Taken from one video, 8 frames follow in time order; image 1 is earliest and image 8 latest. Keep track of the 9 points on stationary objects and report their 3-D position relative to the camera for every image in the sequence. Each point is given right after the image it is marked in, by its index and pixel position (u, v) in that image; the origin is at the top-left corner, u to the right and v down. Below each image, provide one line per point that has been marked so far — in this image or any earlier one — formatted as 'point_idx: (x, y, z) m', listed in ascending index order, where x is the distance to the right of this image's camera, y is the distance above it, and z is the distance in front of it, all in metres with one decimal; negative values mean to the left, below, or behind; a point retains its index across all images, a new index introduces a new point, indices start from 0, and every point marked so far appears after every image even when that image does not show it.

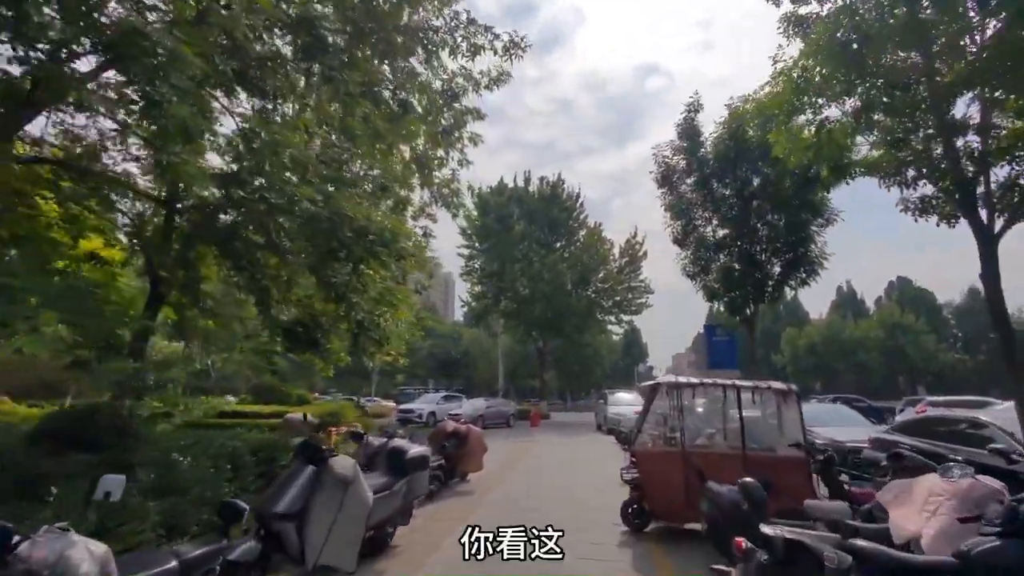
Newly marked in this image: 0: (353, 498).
0: (-1.7, -2.2, +5.2) m
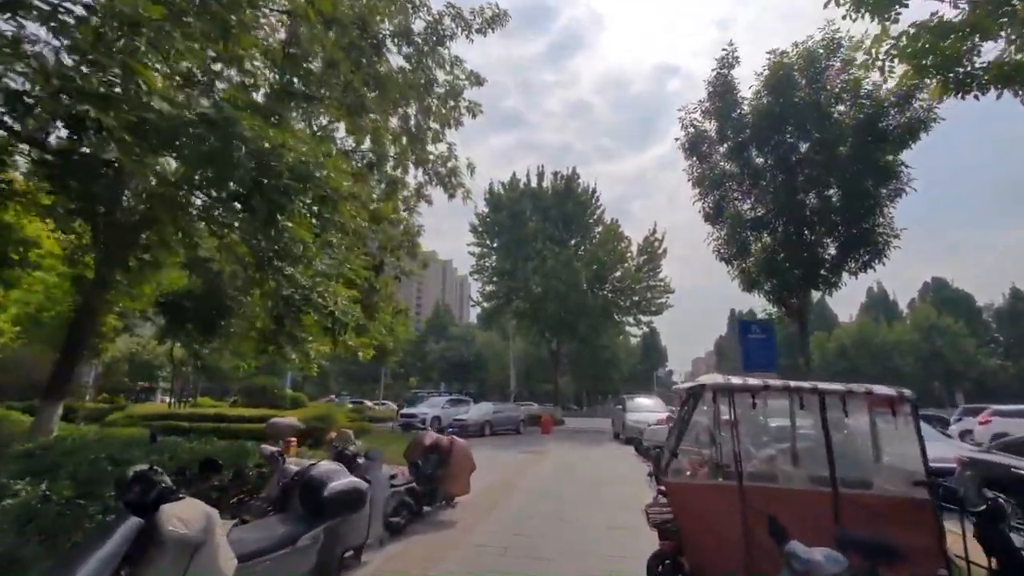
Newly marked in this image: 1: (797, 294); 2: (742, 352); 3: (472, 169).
0: (-2.0, -1.8, +3.2) m
1: (+7.1, -0.2, +12.2) m
2: (+7.1, -2.0, +15.1) m
3: (-1.3, +3.9, +16.2) m
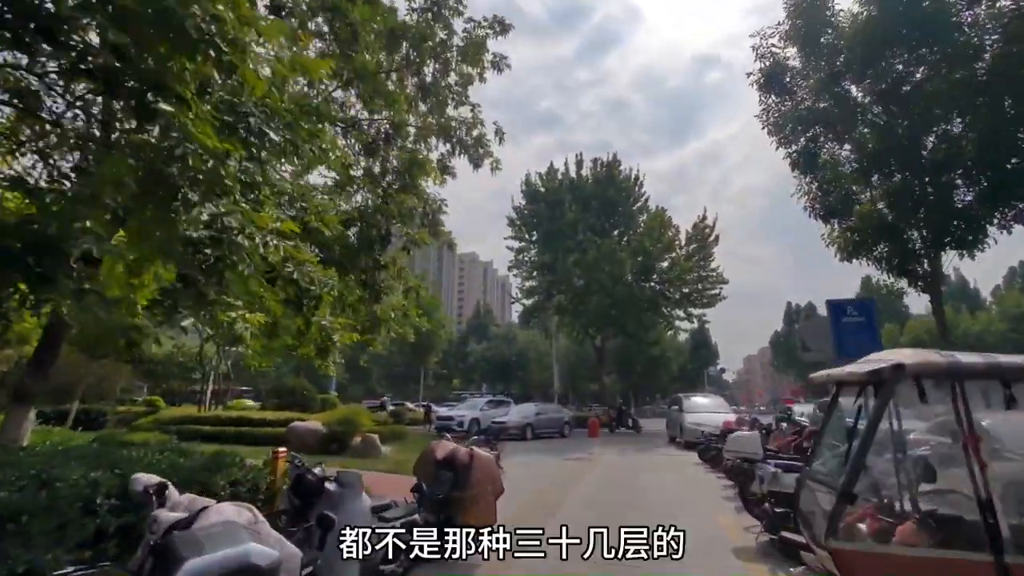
0: (-1.9, -1.4, +1.2) m
1: (+7.8, +0.5, +9.4) m
2: (+8.1, -1.3, +12.3) m
3: (-0.3, +4.4, +14.2) m
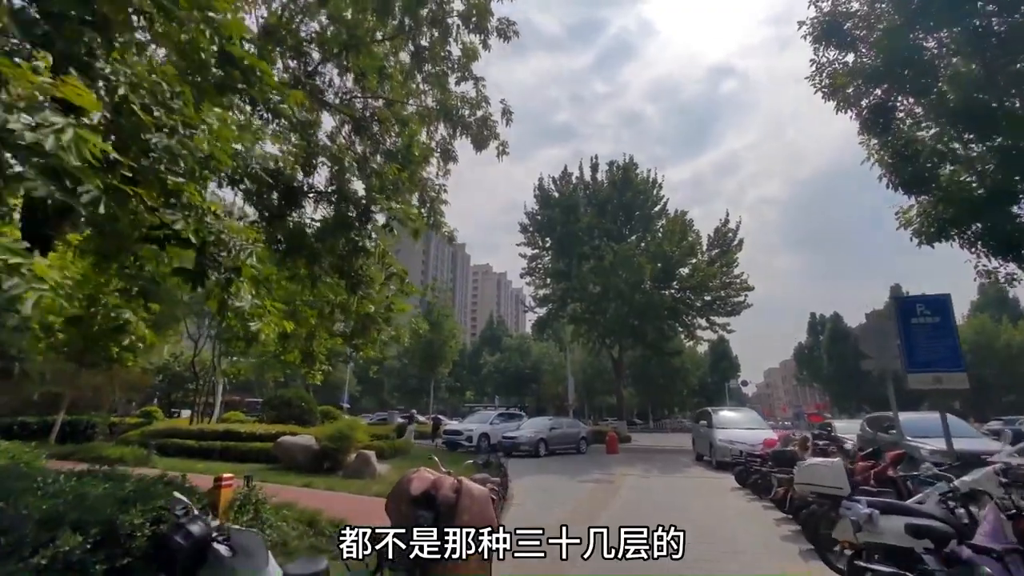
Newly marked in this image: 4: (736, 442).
0: (-2.1, -1.0, -0.4) m
1: (+7.9, +0.7, +7.6) m
2: (+8.3, -1.2, +10.4) m
3: (-0.1, +4.4, +12.6) m
4: (+8.0, -5.5, +17.5) m
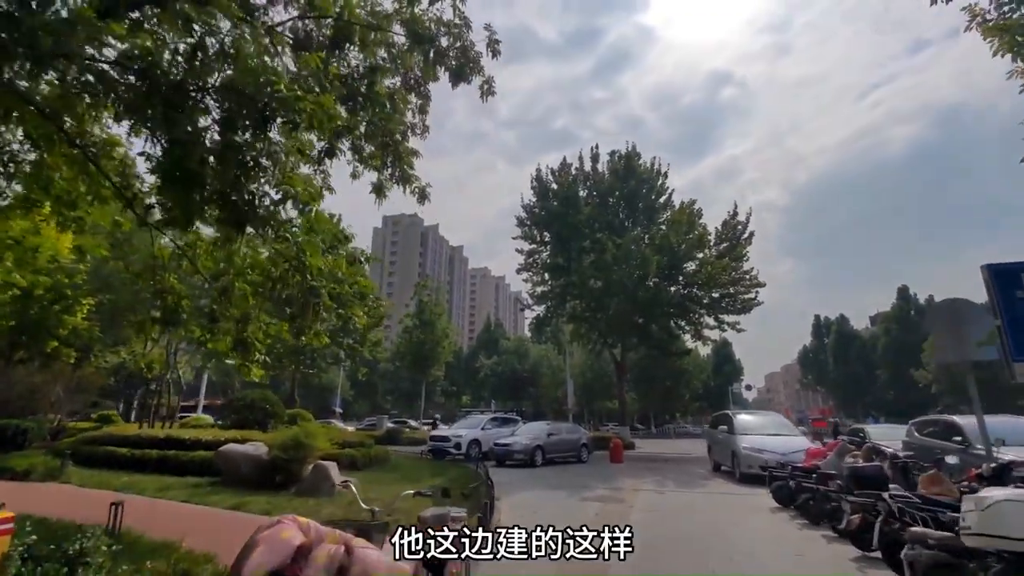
0: (-2.3, -0.3, -2.9) m
1: (+7.7, +1.3, +5.2) m
2: (+8.0, -0.6, +7.9) m
3: (-0.3, +5.0, +10.2) m
4: (+7.7, -5.0, +15.0) m
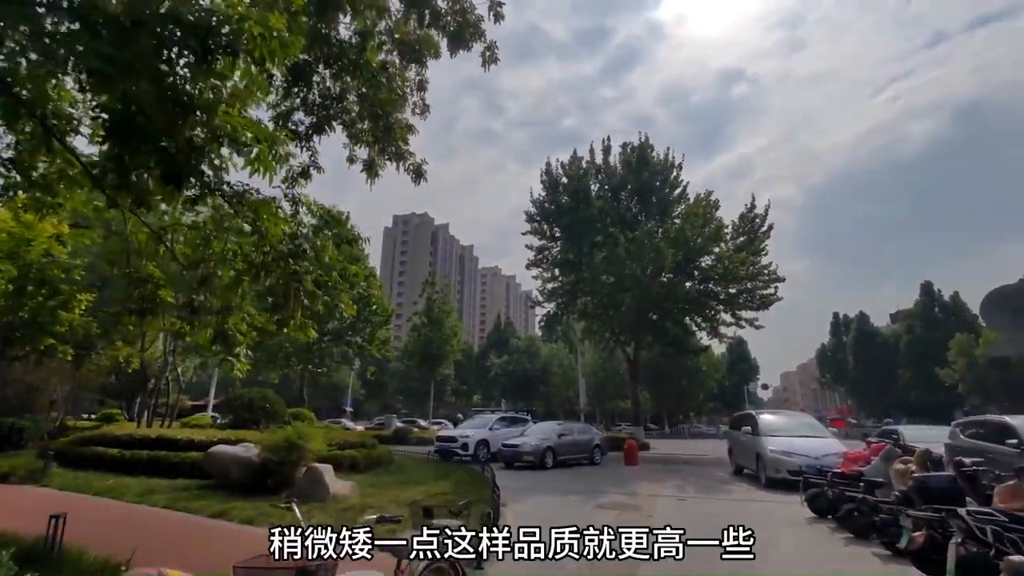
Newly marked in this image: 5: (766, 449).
0: (-2.5, 0.0, -3.7) m
1: (+7.6, +1.6, +4.1) m
2: (+8.1, -0.3, +6.8) m
3: (-0.3, +5.2, +9.3) m
4: (+7.9, -4.7, +13.9) m
5: (+7.5, -4.8, +14.5) m
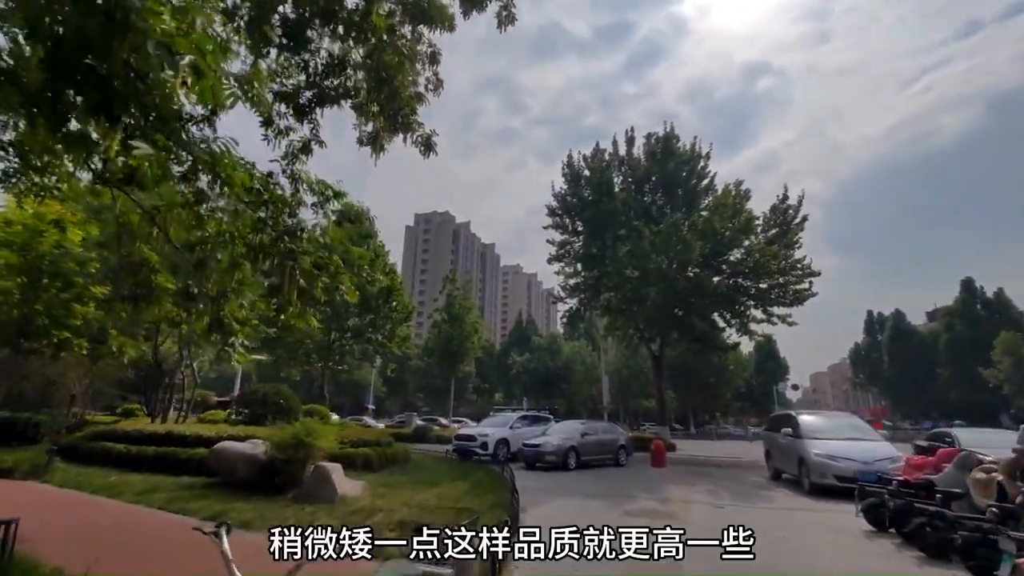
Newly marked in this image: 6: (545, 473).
0: (-2.7, +0.2, -4.5) m
1: (+7.7, +1.9, +2.9) m
2: (+8.3, 0.0, +5.6) m
3: (+0.1, +5.5, +8.4) m
4: (+8.5, -4.4, +12.7) m
5: (+8.1, -4.5, +13.3) m
6: (+1.3, -6.9, +18.4) m
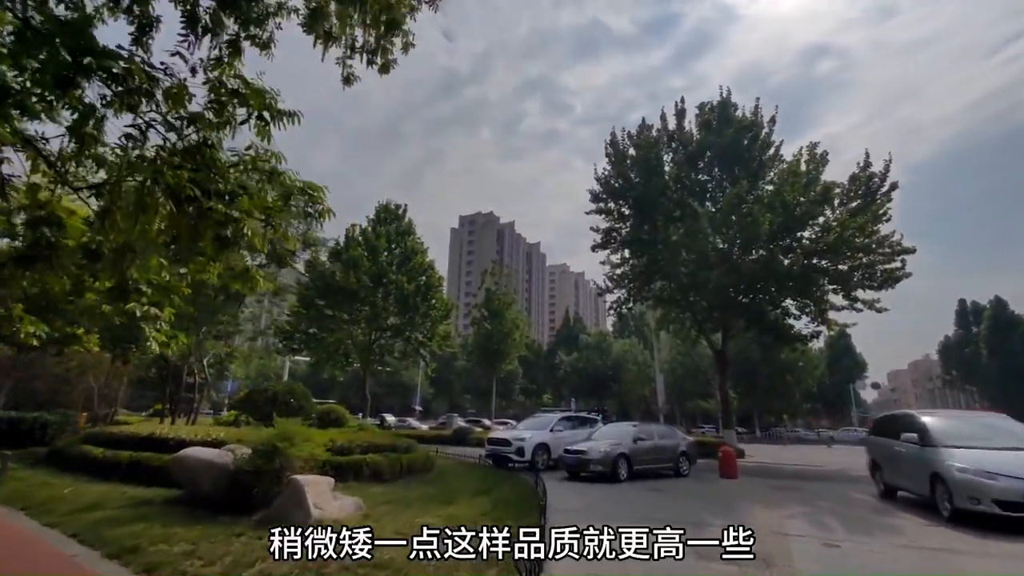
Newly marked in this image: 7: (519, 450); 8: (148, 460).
0: (-3.8, +0.9, -6.9) m
1: (+7.2, +2.8, -0.5) m
2: (+8.1, +0.9, +2.1) m
3: (0.0, +6.2, +5.8) m
4: (+9.1, -3.5, +9.1) m
5: (+8.8, -3.6, +9.8) m
6: (+2.5, -6.2, +15.5) m
7: (+0.3, -6.2, +18.9) m
8: (-7.7, -3.6, +10.4) m
